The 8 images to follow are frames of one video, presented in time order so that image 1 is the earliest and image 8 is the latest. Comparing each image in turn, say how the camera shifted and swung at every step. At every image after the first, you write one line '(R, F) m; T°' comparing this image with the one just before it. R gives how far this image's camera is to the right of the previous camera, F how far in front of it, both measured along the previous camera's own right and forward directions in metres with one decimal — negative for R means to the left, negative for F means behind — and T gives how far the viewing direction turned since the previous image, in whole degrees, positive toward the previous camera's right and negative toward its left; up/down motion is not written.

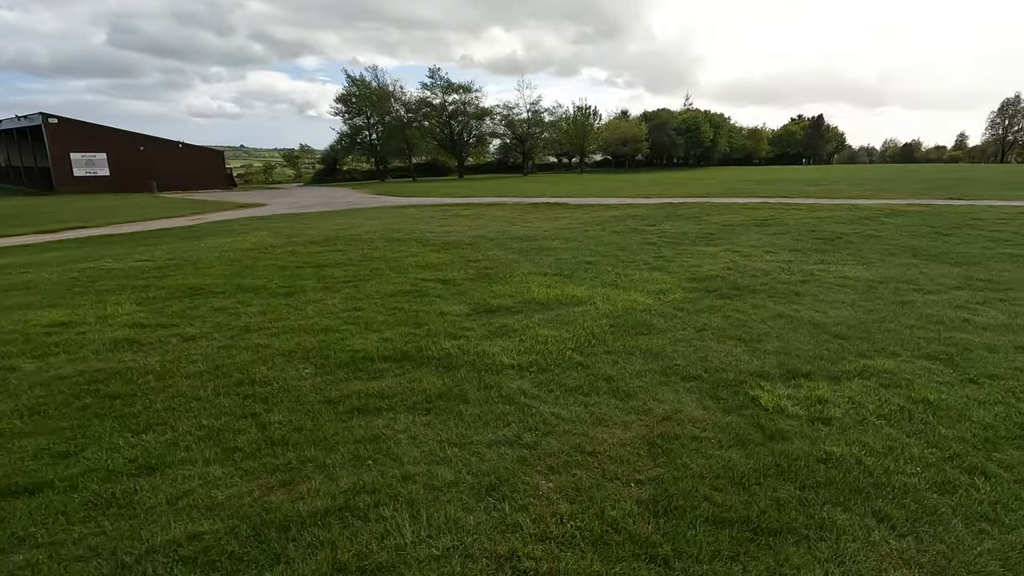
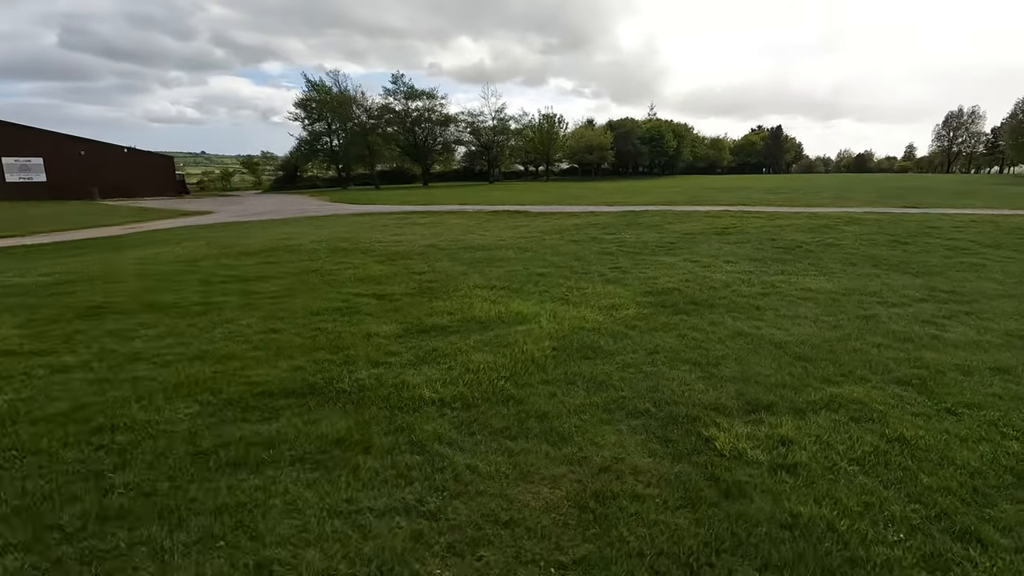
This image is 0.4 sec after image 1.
(+0.4, +0.7) m; +3°
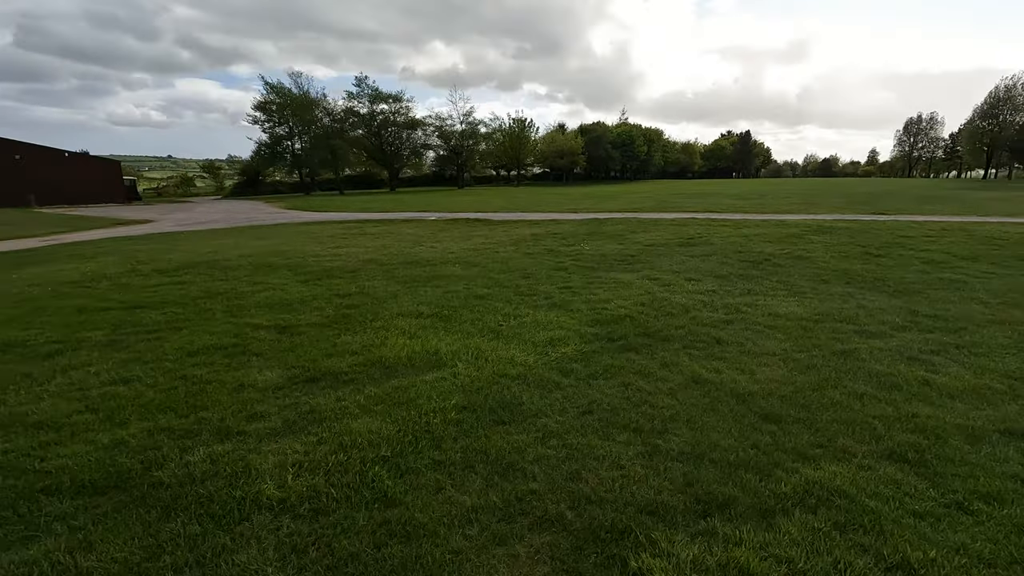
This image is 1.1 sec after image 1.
(+0.7, +1.2) m; +3°
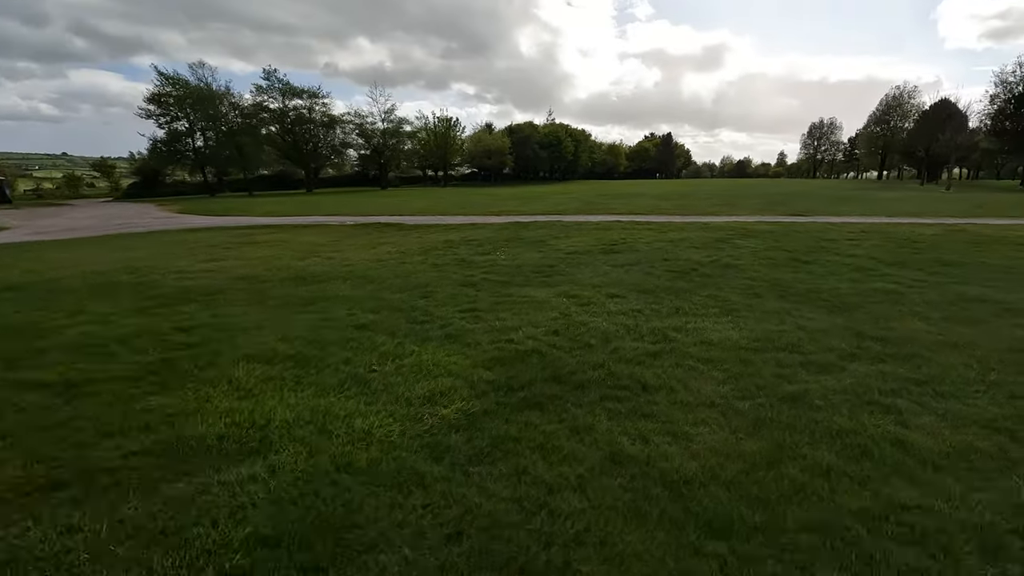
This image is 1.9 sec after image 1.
(+0.6, +1.5) m; +7°
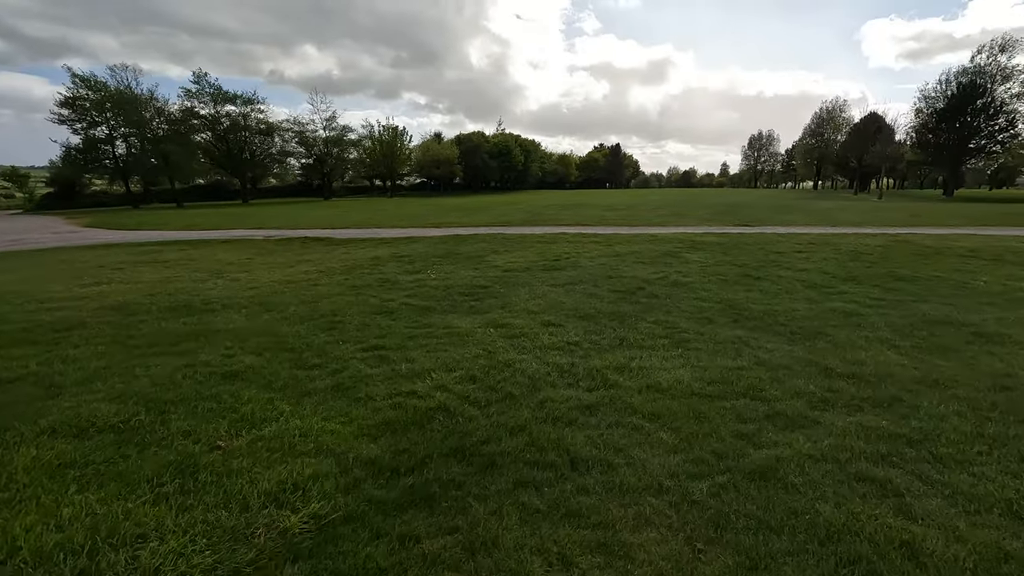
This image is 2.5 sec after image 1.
(+0.5, +1.2) m; +5°
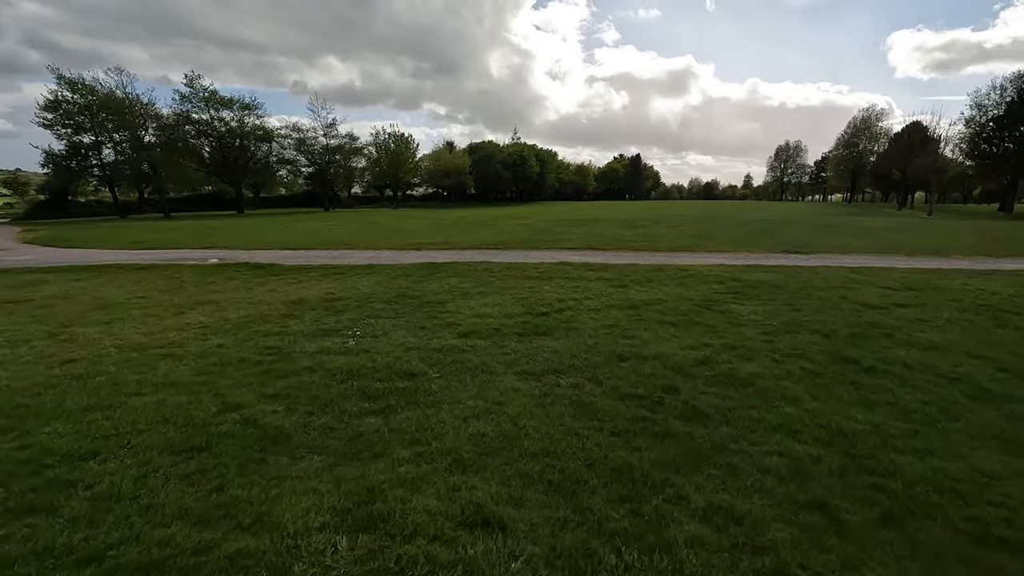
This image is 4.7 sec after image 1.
(+0.8, +3.9) m; -2°
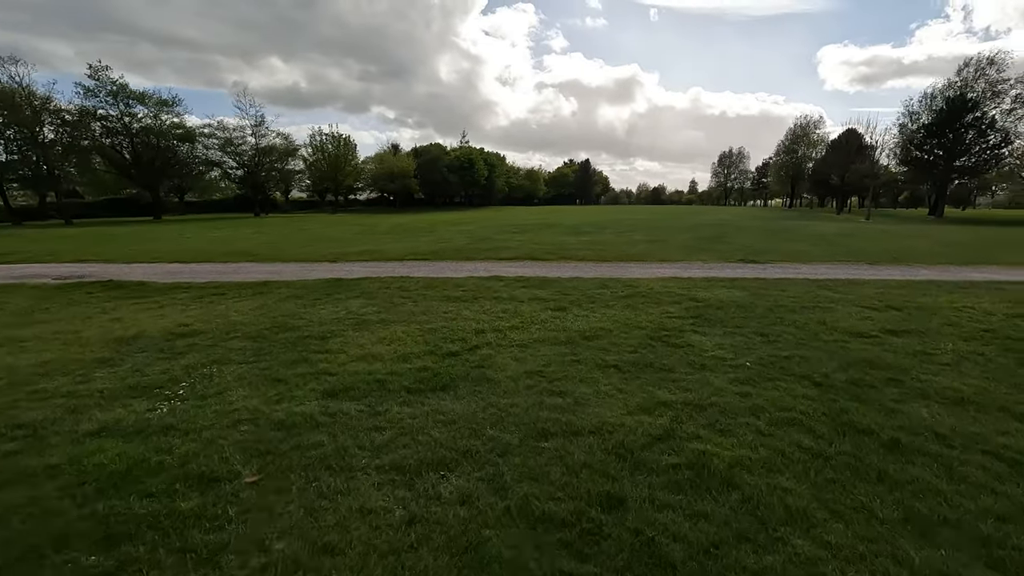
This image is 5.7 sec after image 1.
(+0.7, +2.1) m; +5°
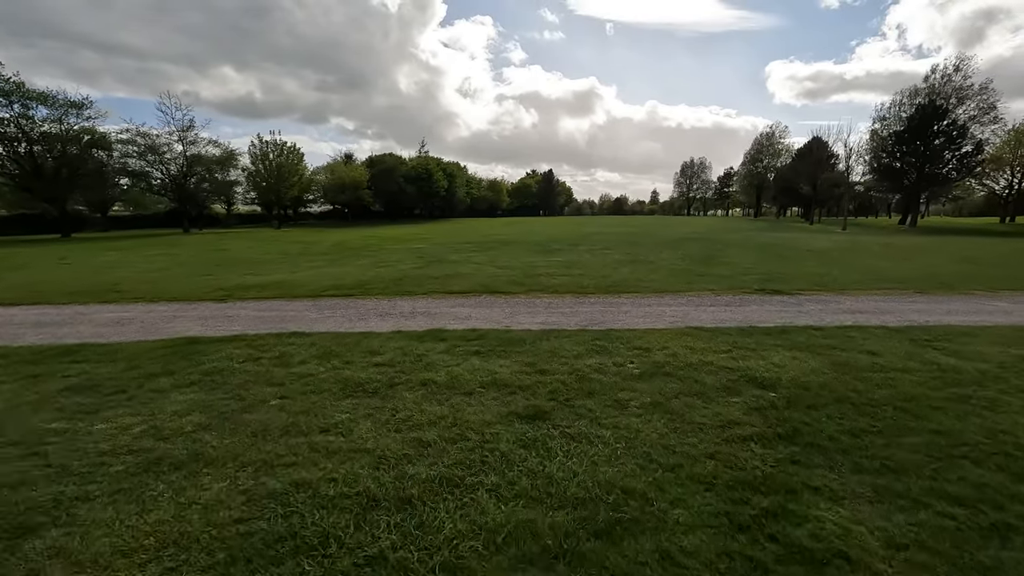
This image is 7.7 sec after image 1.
(+0.3, +3.9) m; +4°
